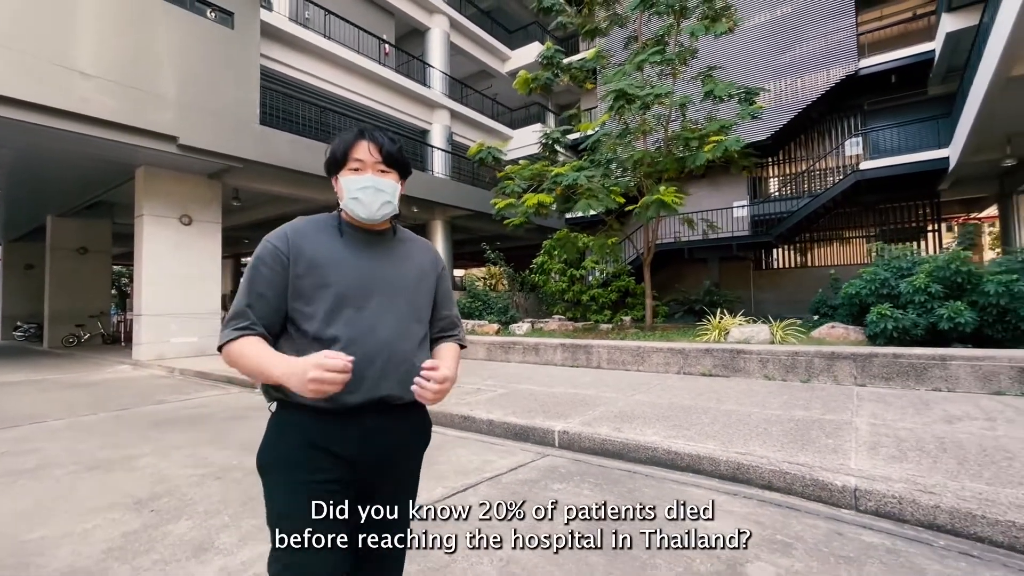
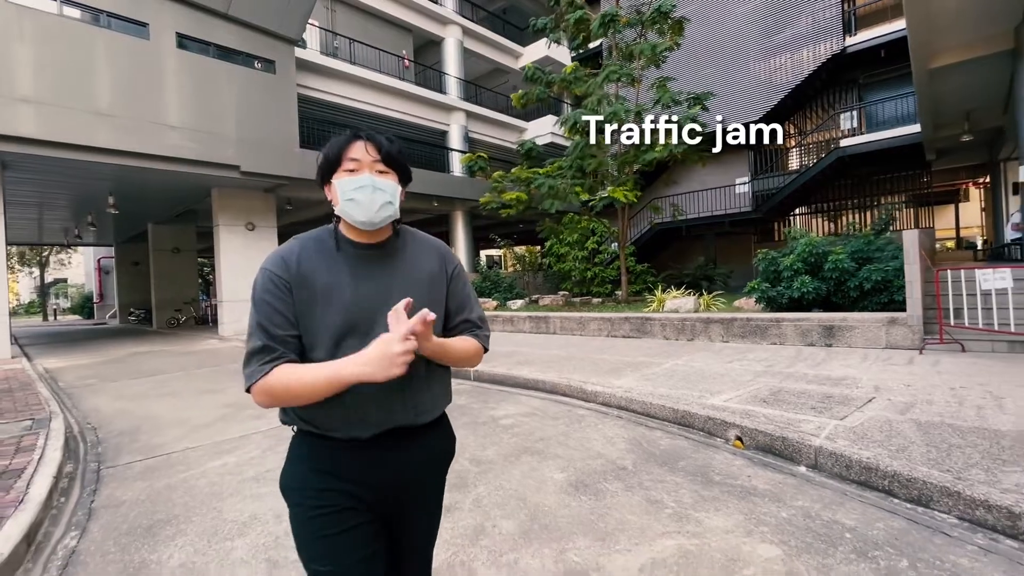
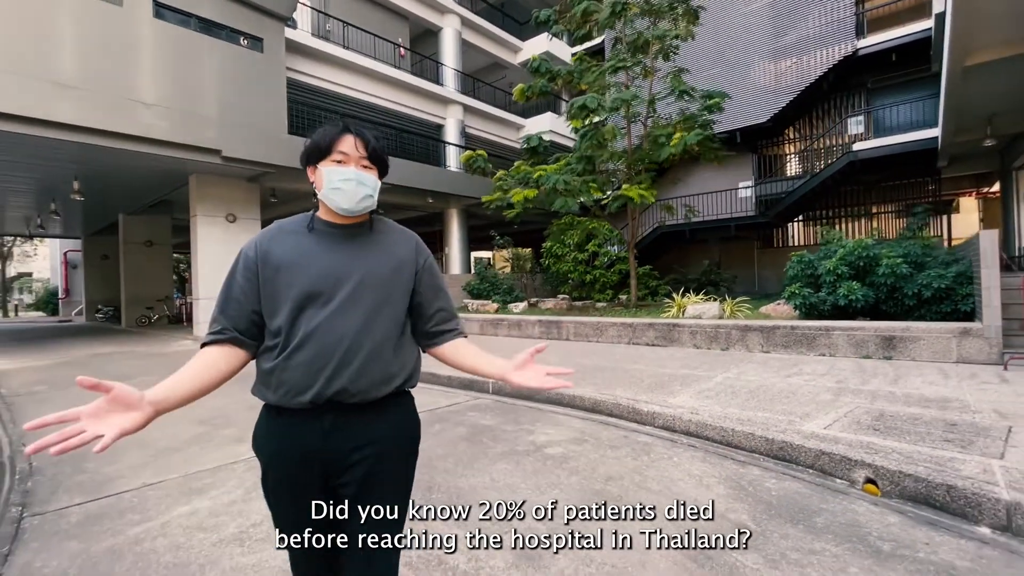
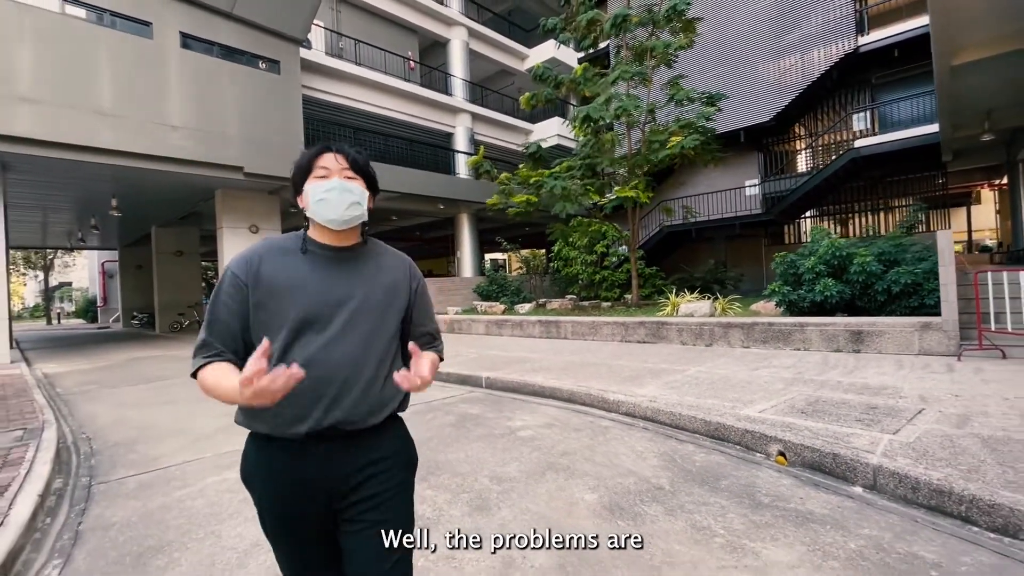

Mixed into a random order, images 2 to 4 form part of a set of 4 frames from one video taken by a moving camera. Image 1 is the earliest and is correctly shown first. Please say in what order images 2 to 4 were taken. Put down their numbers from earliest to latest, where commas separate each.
3, 4, 2
